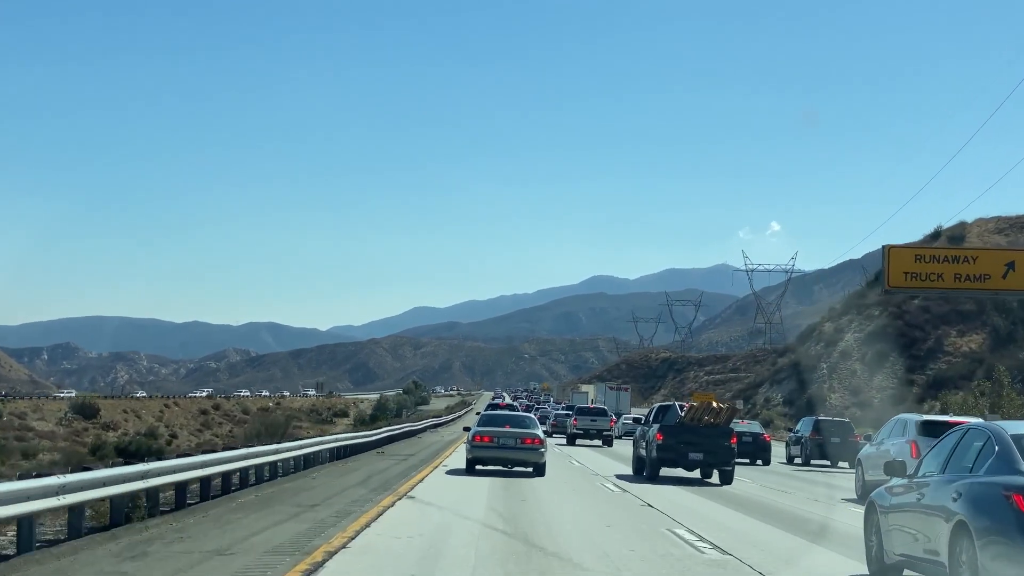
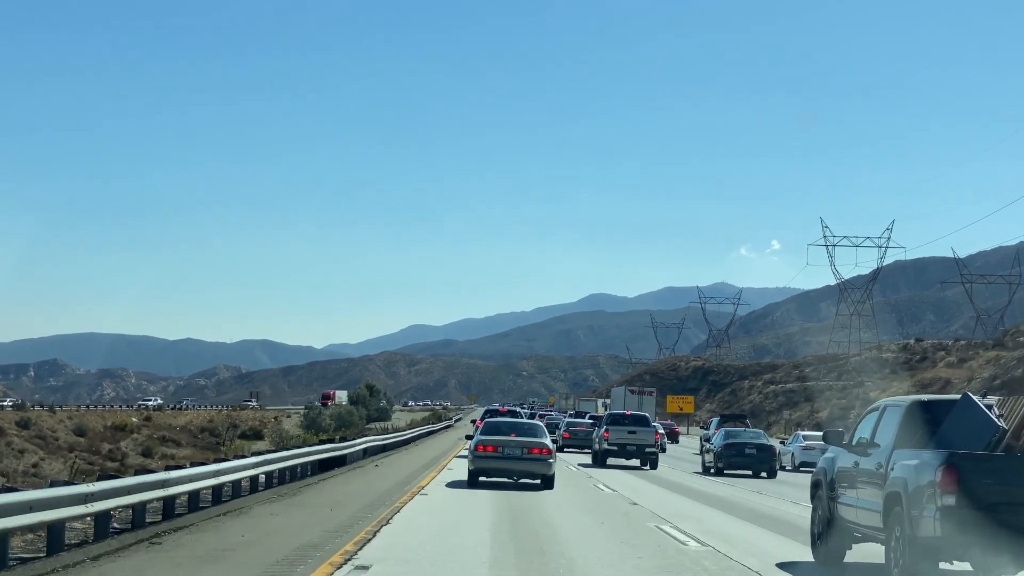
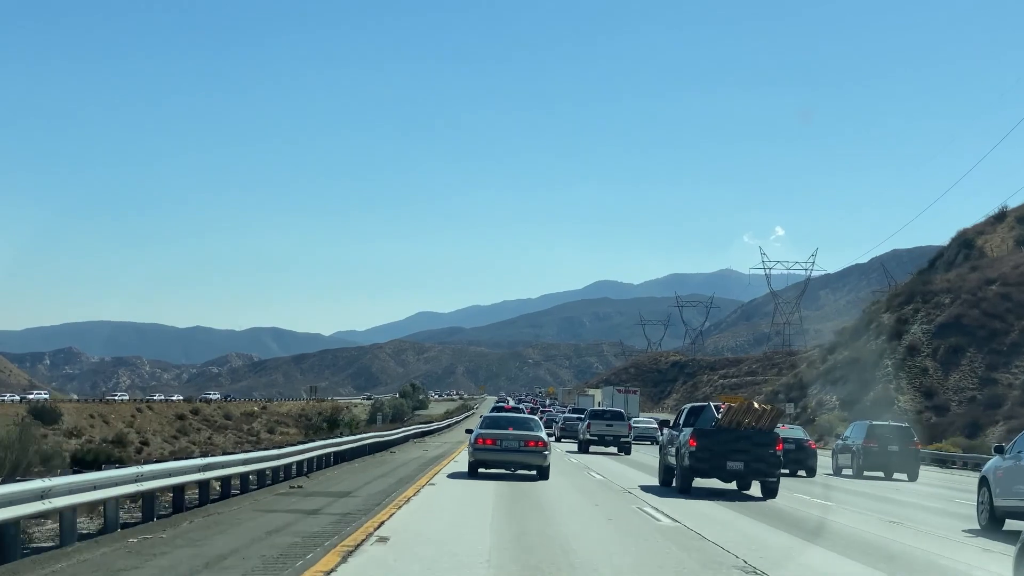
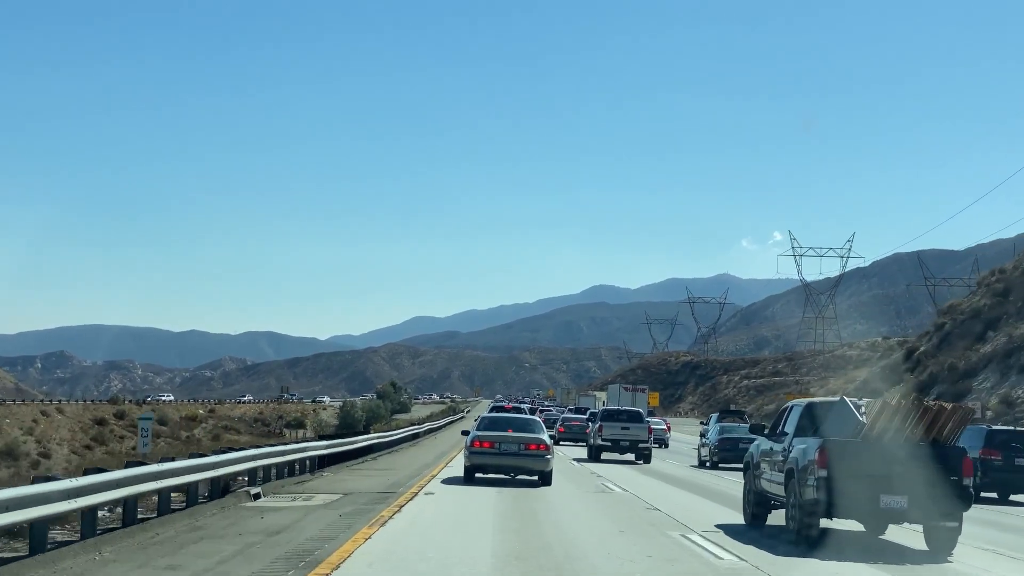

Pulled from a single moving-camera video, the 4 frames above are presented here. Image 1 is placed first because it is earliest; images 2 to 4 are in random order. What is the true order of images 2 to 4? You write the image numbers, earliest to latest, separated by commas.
3, 4, 2
